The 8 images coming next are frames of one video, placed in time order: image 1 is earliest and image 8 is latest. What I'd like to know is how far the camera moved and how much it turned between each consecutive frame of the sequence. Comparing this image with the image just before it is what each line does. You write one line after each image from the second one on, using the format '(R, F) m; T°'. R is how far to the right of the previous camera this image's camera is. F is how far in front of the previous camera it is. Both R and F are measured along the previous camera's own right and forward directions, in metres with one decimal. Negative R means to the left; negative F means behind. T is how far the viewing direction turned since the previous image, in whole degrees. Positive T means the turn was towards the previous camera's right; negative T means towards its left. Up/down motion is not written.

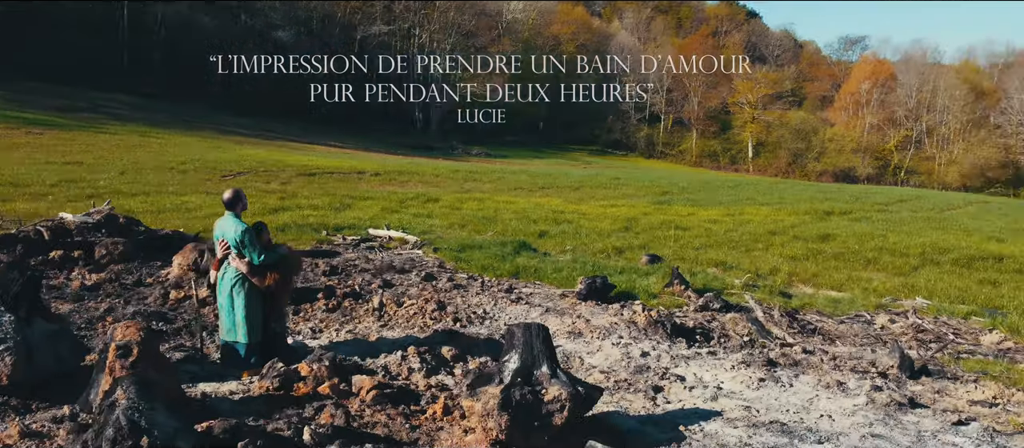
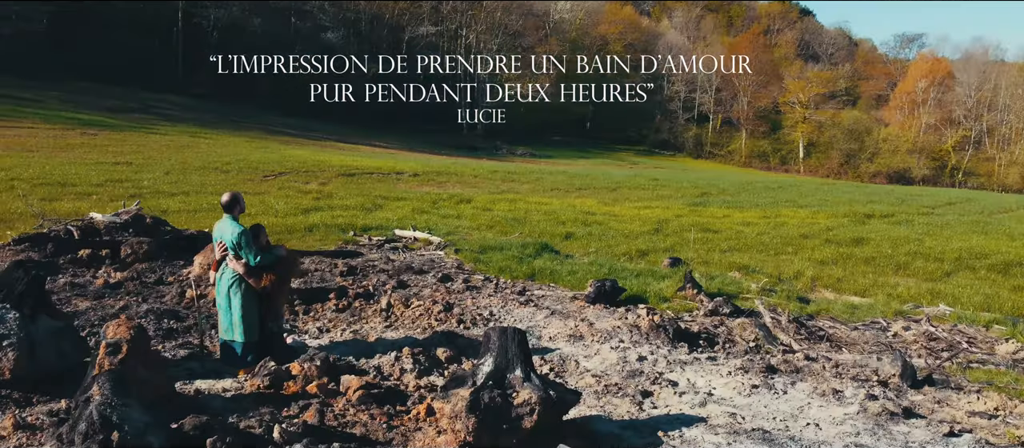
(+0.4, -0.1) m; -3°
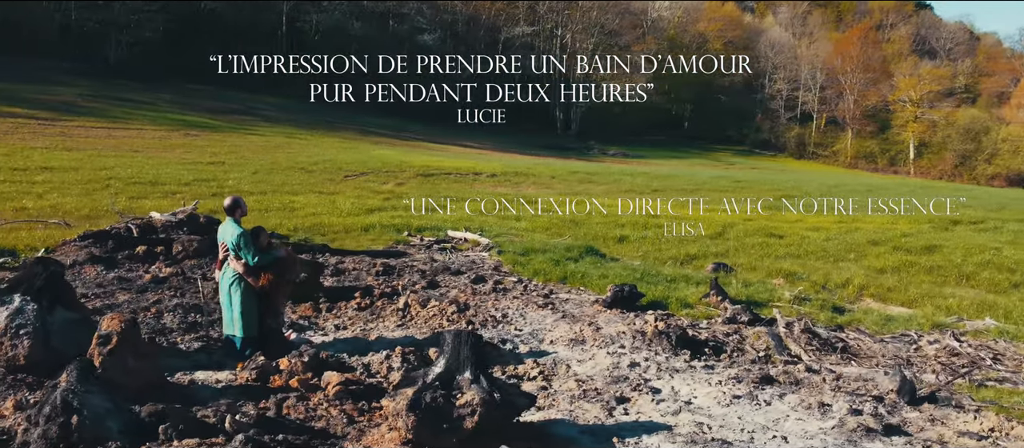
(+0.8, -0.1) m; -7°
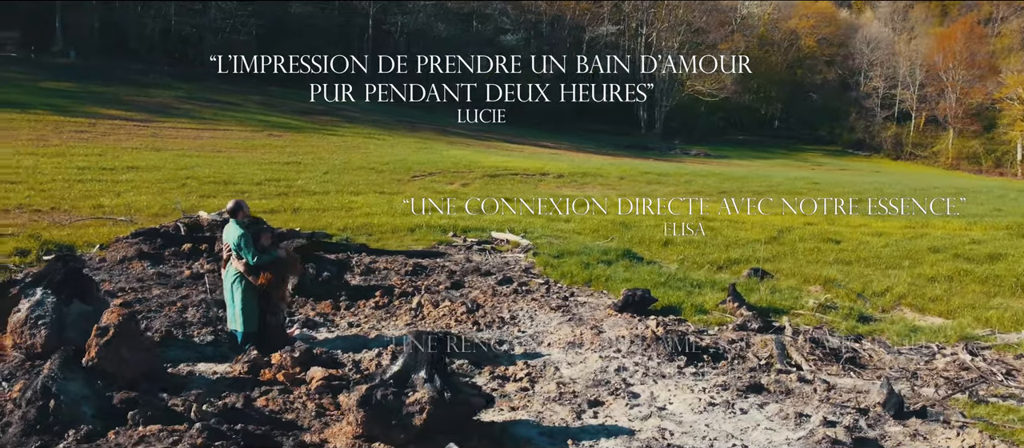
(+0.8, -0.1) m; -6°
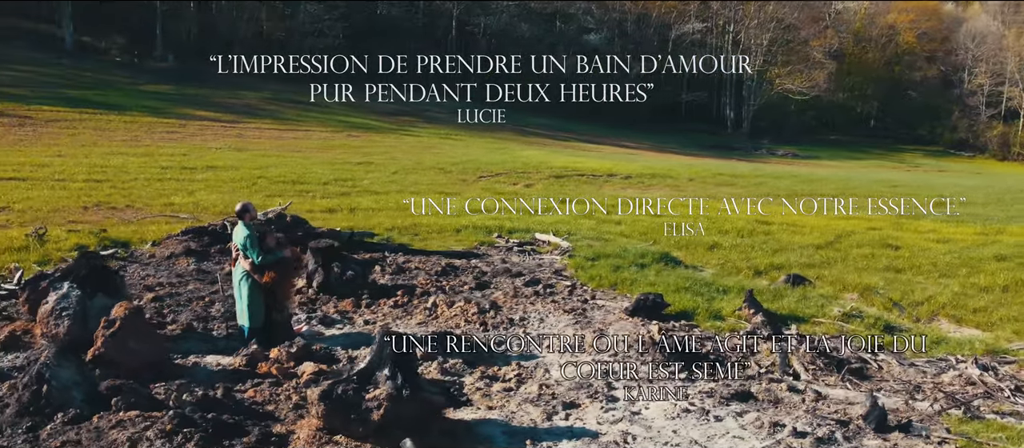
(+0.8, -0.1) m; -6°
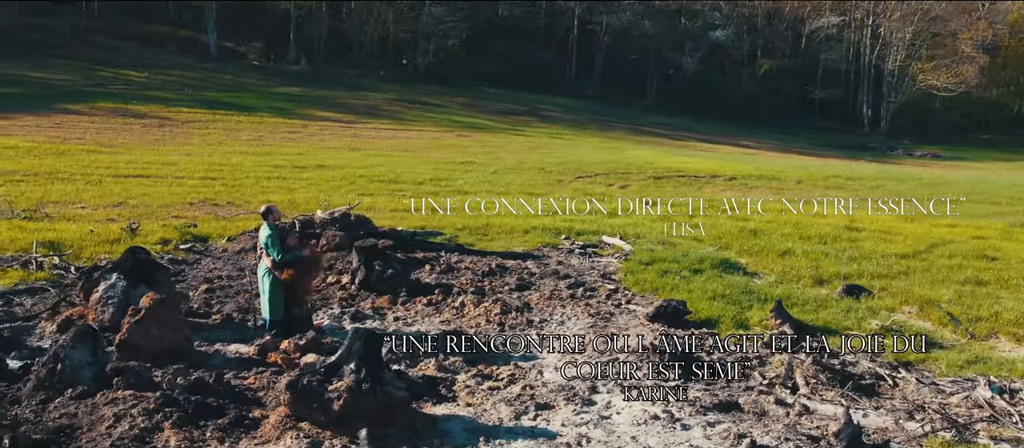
(+1.1, -0.2) m; -9°
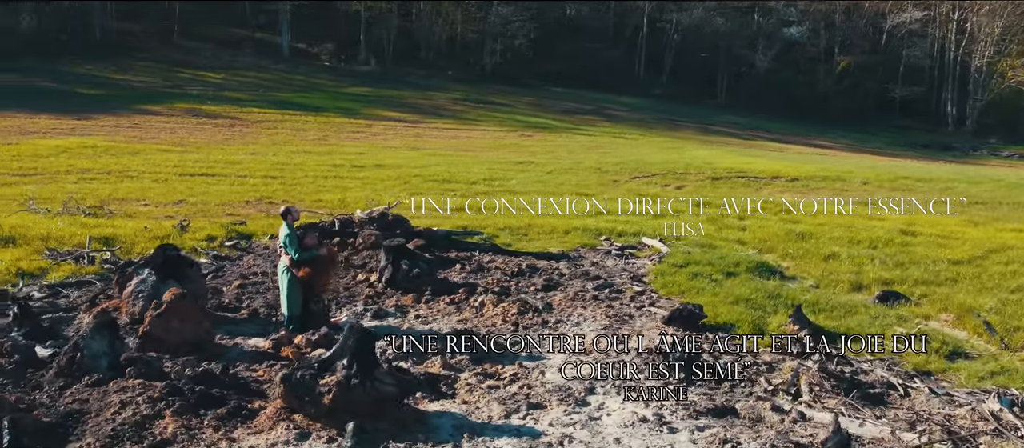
(+0.6, -0.1) m; -5°
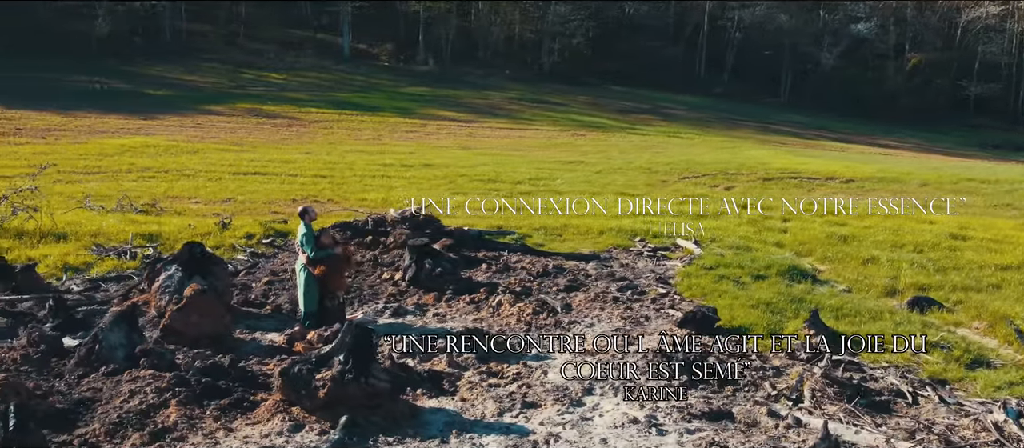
(+0.5, -0.1) m; -4°
